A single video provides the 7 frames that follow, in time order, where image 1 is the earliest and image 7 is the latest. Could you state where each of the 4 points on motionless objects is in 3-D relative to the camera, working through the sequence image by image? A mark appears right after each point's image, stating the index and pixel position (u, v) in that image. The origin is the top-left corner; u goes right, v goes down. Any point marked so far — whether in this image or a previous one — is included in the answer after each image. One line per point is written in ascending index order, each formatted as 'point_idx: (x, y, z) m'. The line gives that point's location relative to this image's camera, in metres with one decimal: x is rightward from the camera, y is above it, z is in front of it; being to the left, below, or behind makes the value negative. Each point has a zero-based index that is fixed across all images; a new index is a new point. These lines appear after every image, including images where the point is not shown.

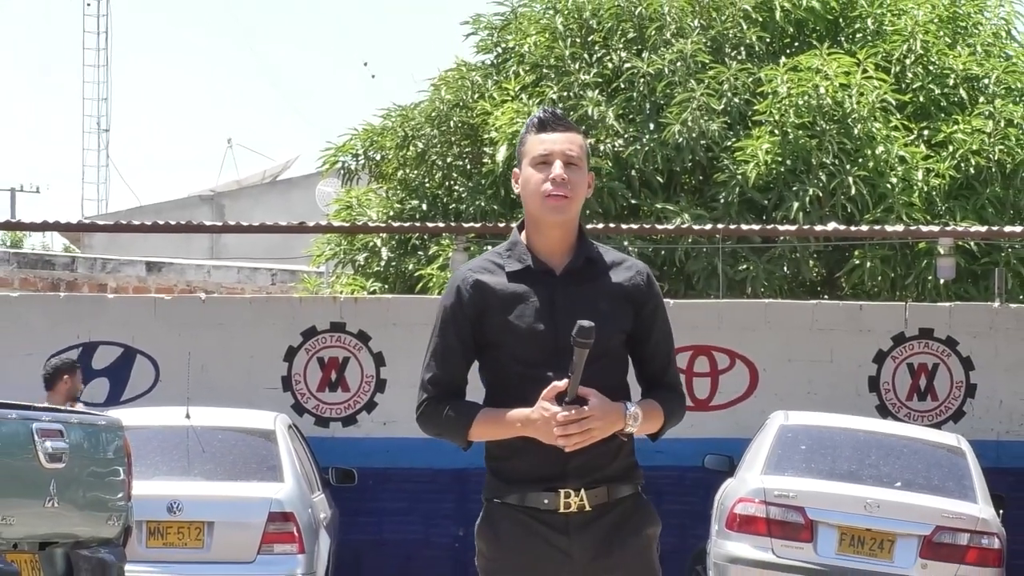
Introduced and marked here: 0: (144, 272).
0: (-2.5, +0.1, +18.3) m
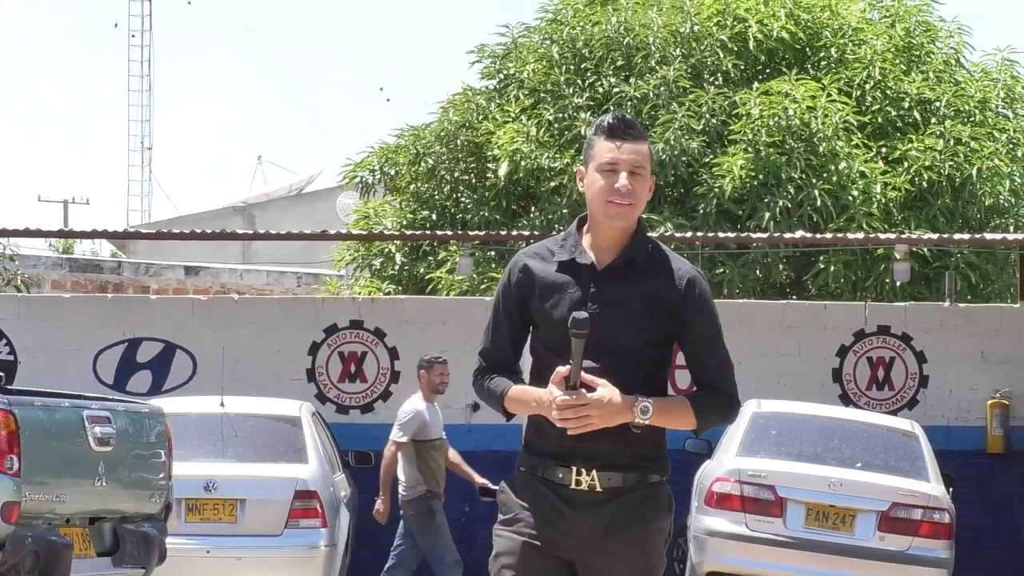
0: (-2.5, +0.1, +19.4) m
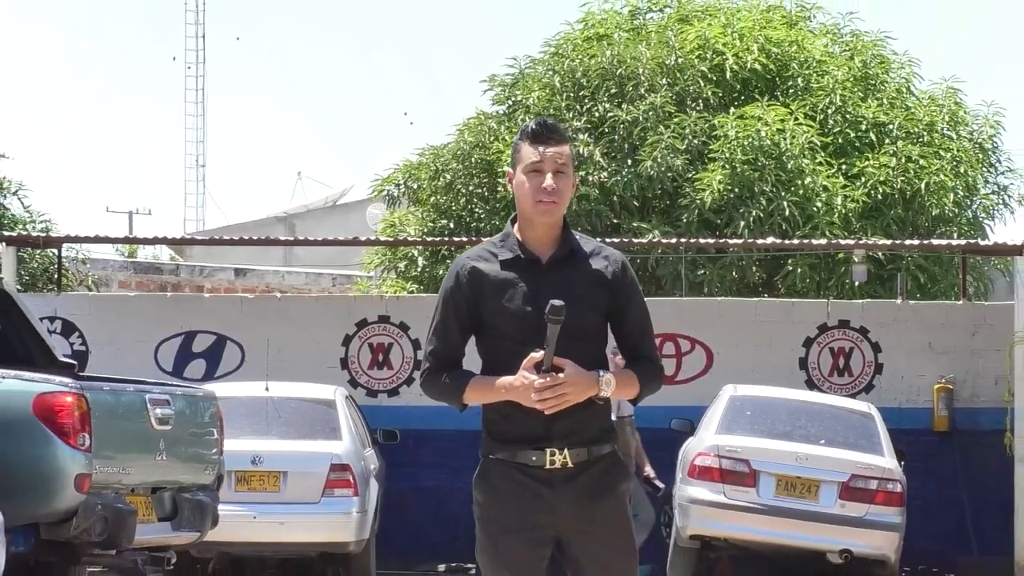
0: (-2.3, +0.1, +21.0) m
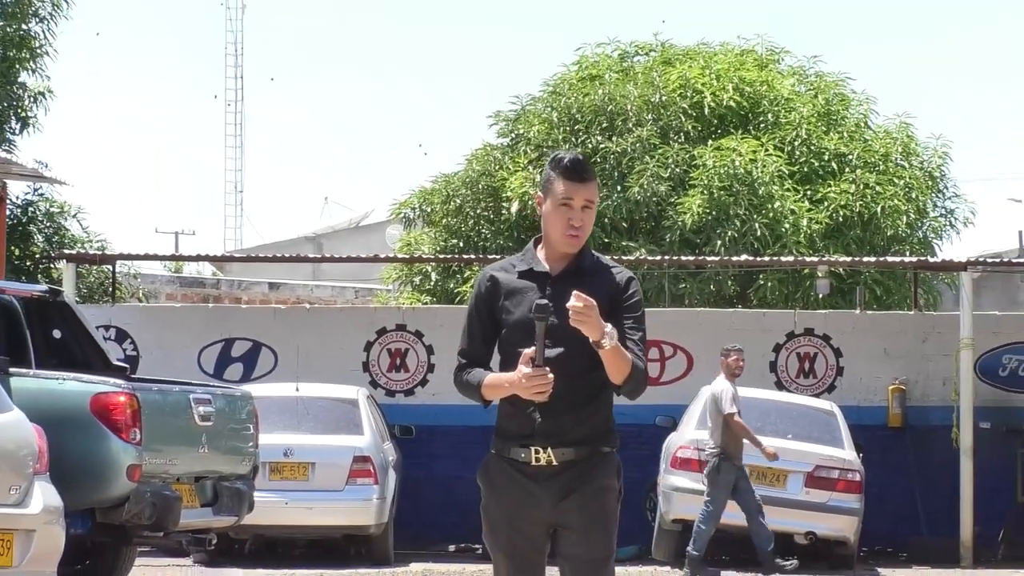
0: (-2.2, 0.0, +22.5) m
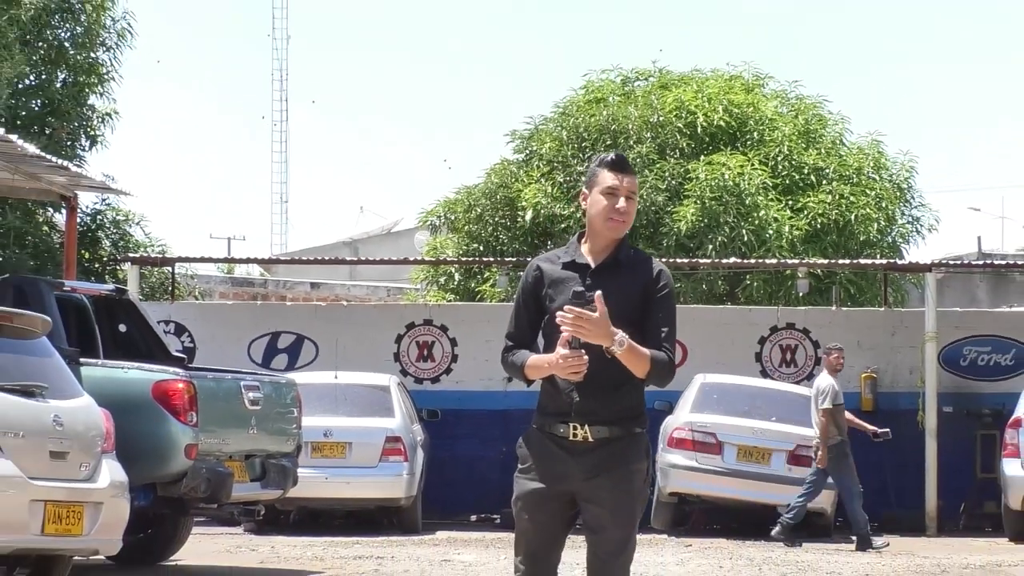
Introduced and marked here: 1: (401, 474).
0: (-2.0, 0.0, +24.2) m
1: (-0.6, -1.0, +13.0) m
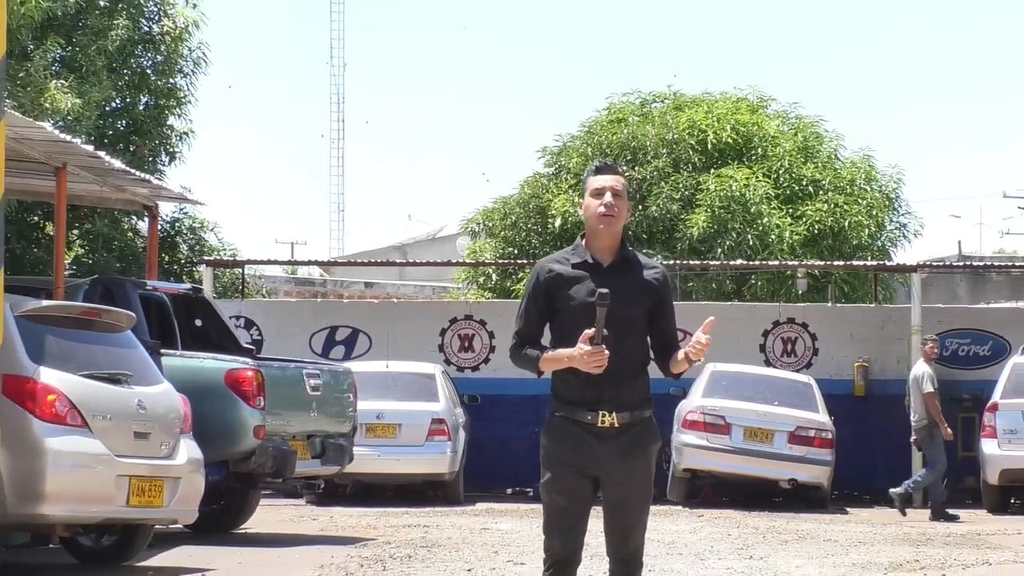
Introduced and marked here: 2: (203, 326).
0: (-1.6, 0.0, +26.1) m
1: (-0.4, -1.0, +14.9) m
2: (-1.6, -0.2, +13.3) m
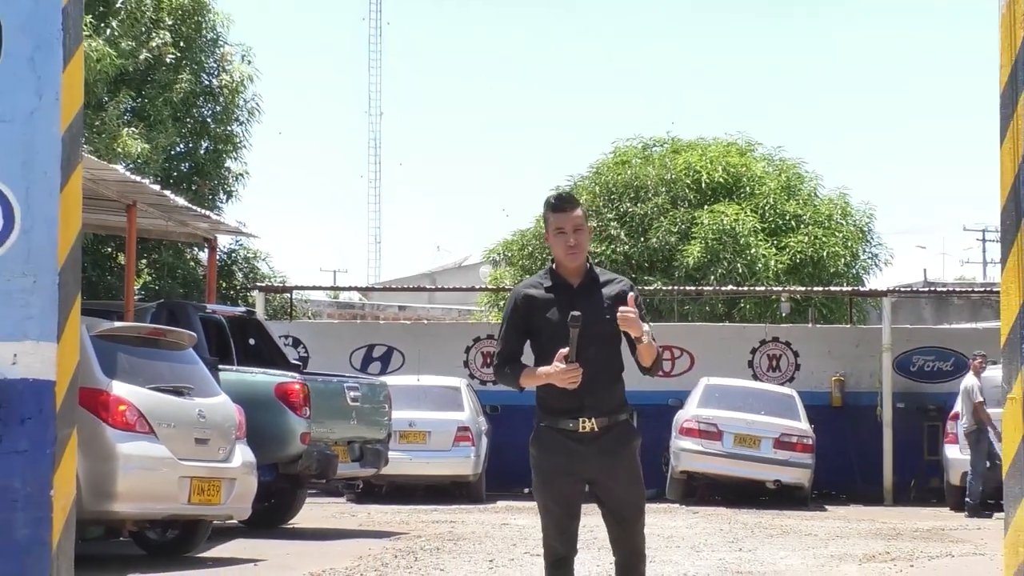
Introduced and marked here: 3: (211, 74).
0: (-1.3, -0.3, +28.3) m
1: (-0.3, -1.1, +17.1) m
2: (-1.6, -0.3, +15.5) m
3: (-2.4, +1.7, +19.7) m
